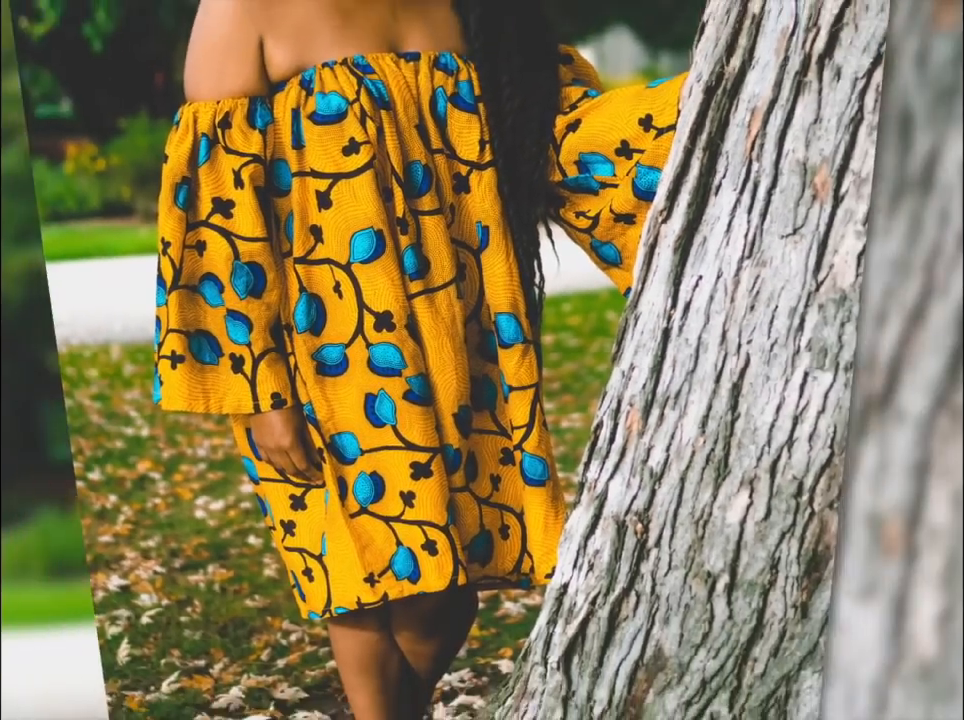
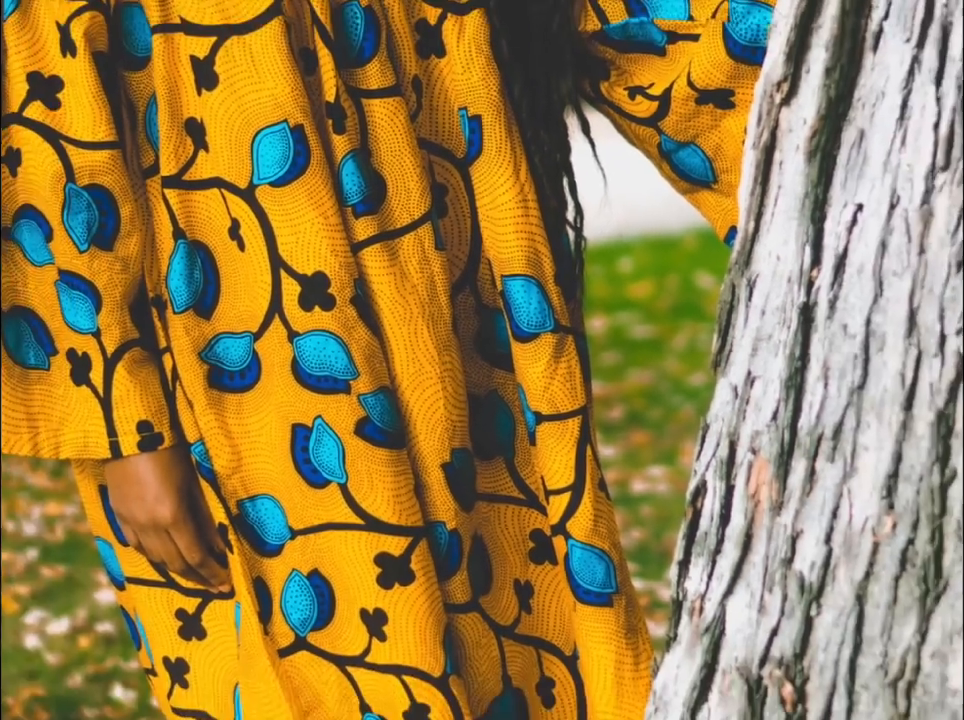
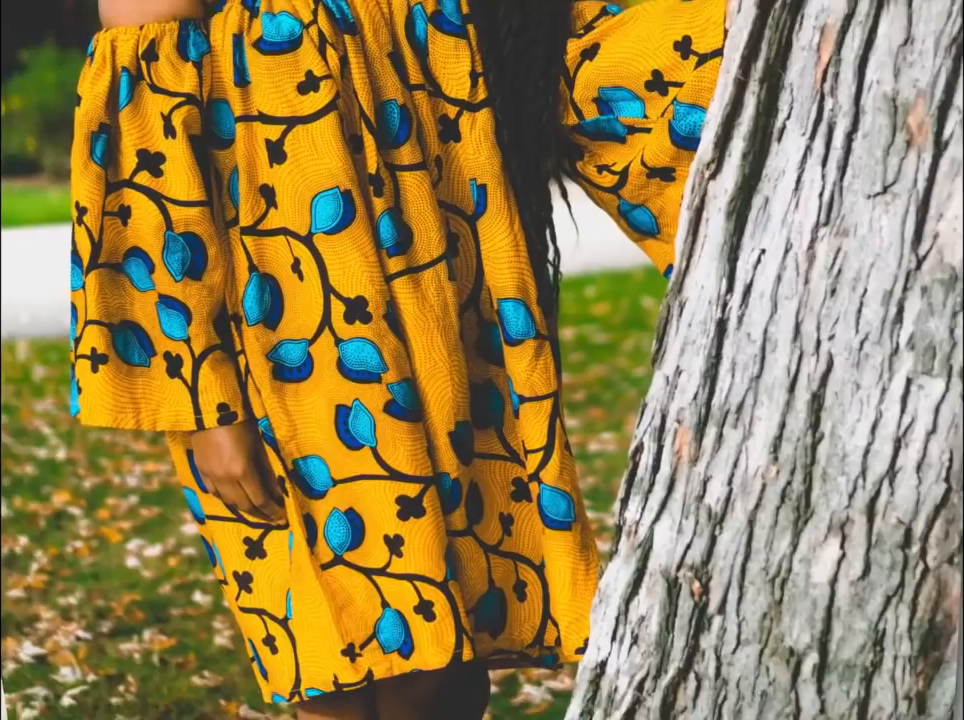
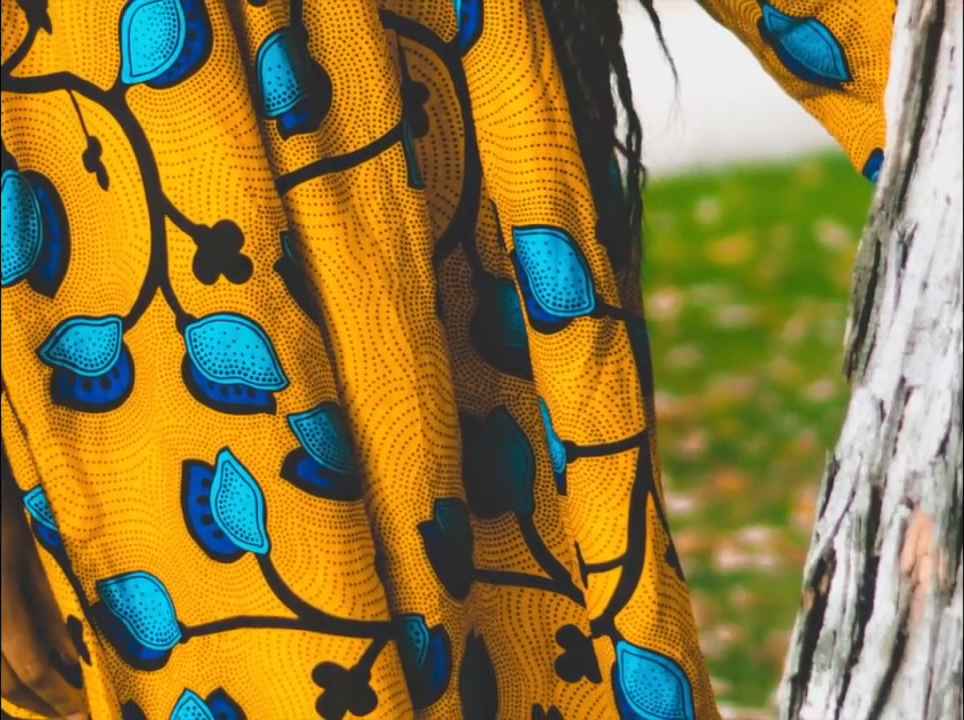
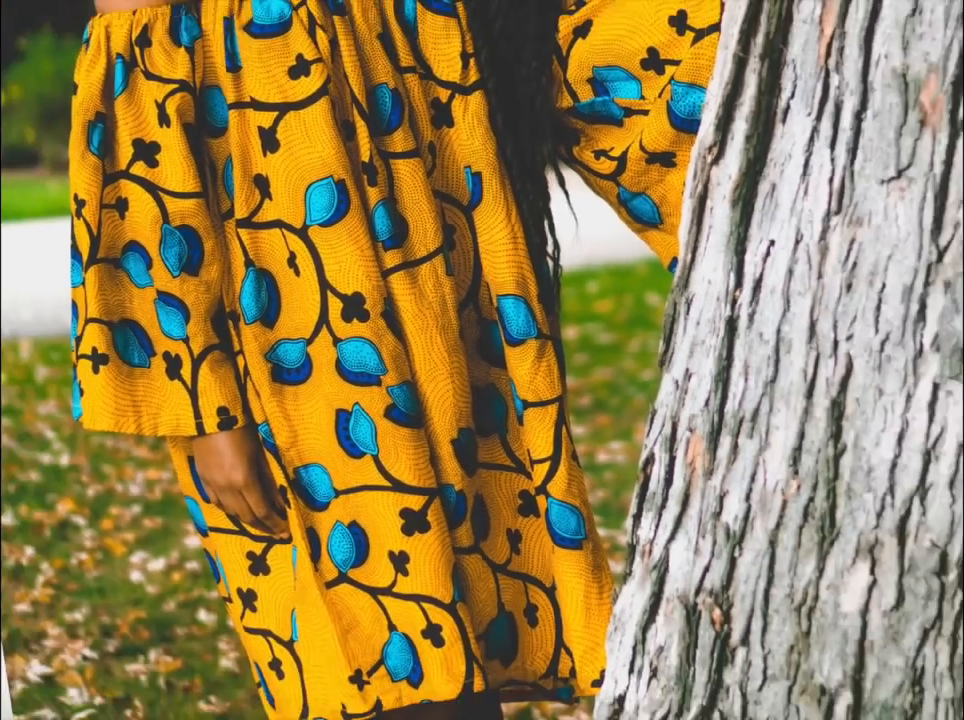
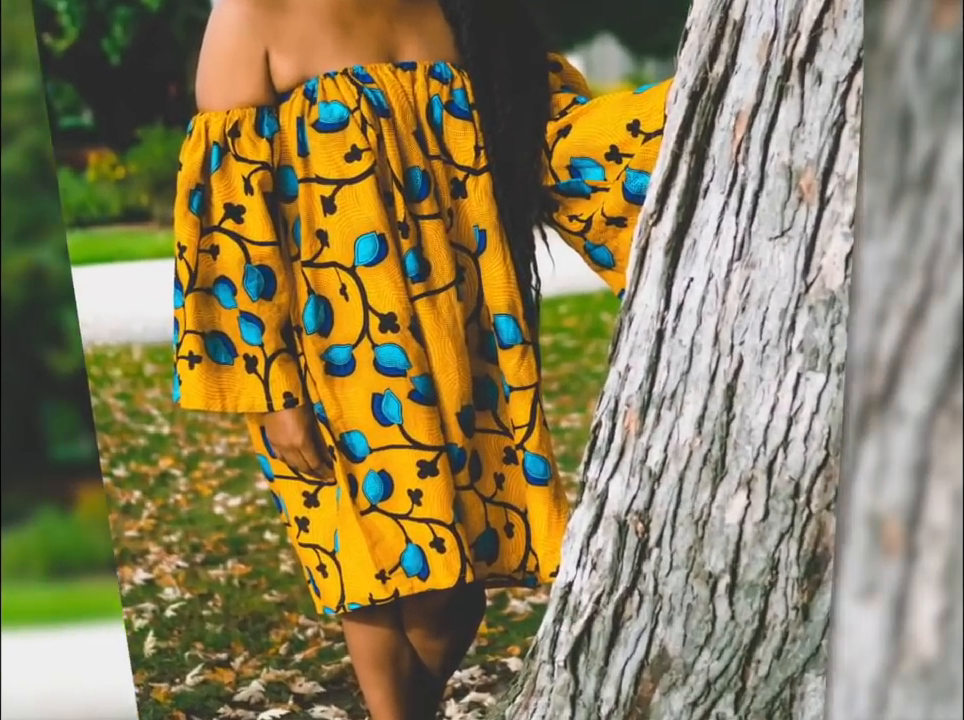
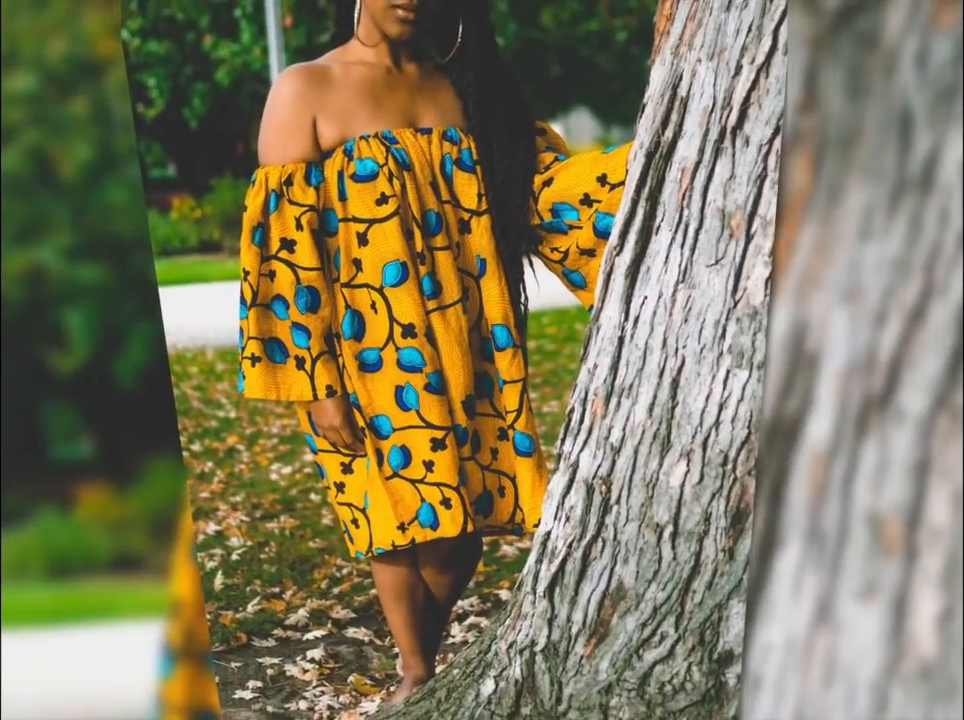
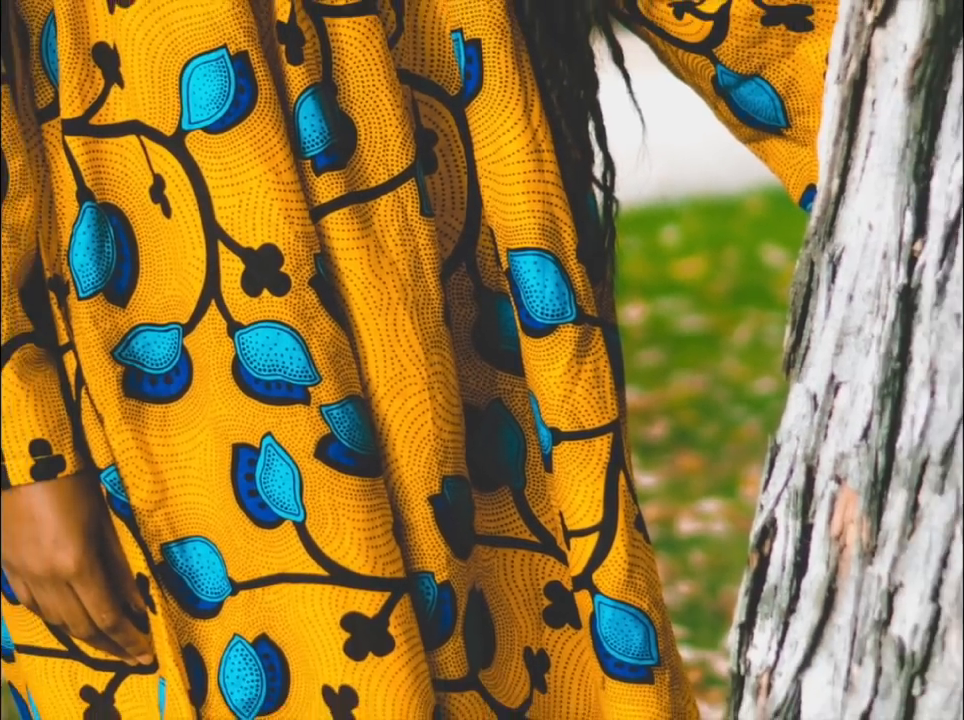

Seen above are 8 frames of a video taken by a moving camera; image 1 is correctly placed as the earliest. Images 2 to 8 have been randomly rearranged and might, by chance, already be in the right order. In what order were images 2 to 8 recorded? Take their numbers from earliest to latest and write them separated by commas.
7, 6, 3, 4, 8, 2, 5
